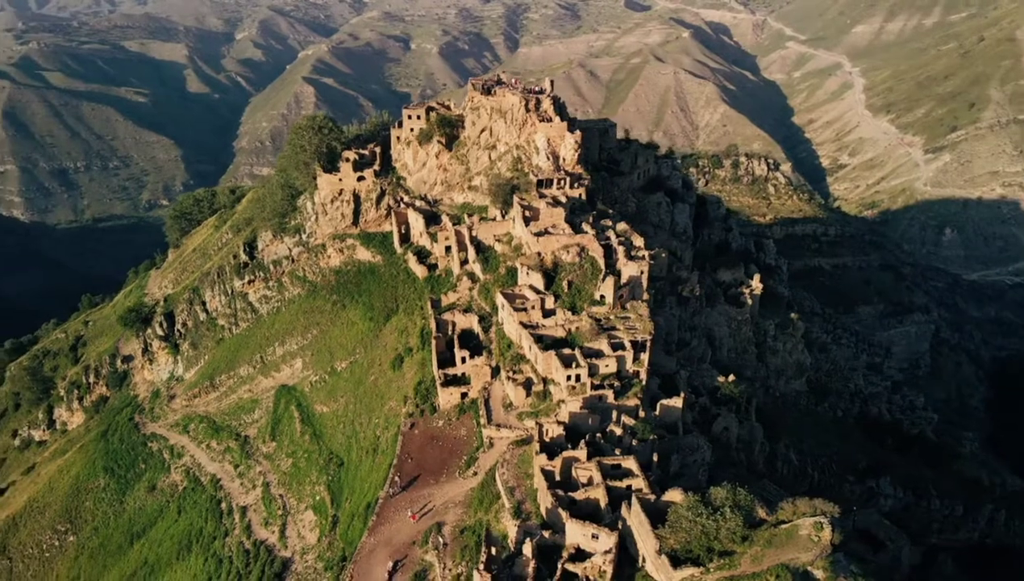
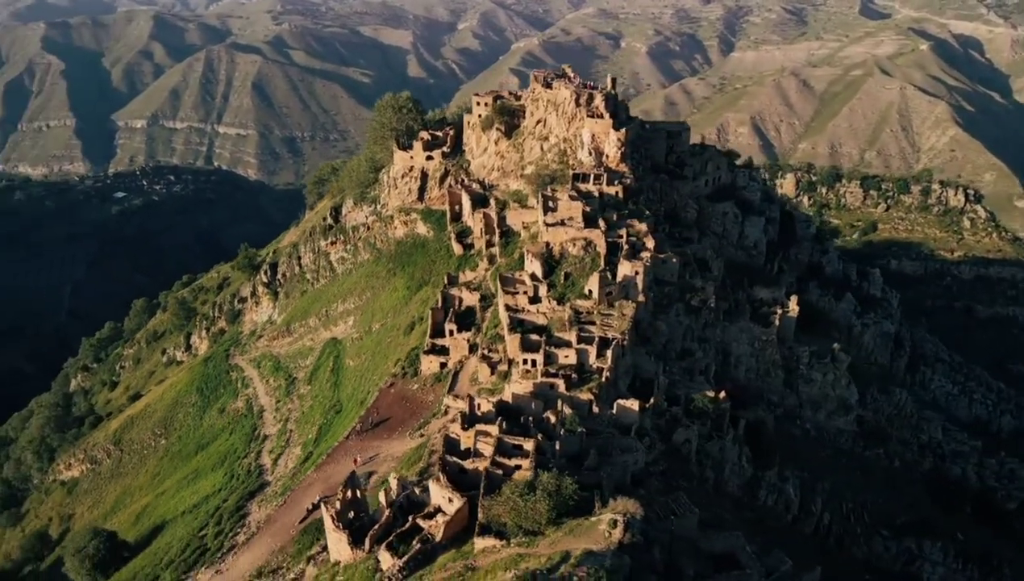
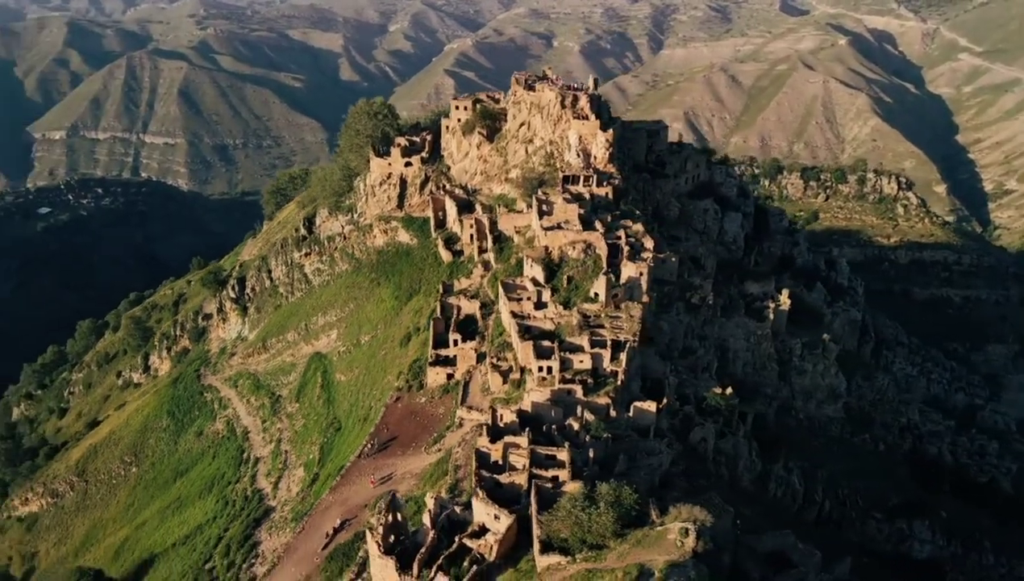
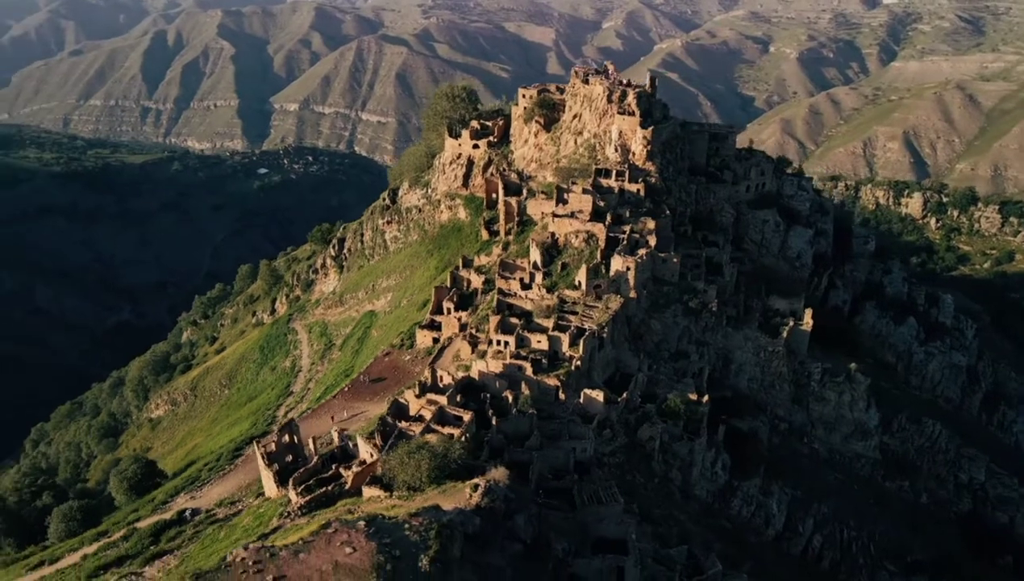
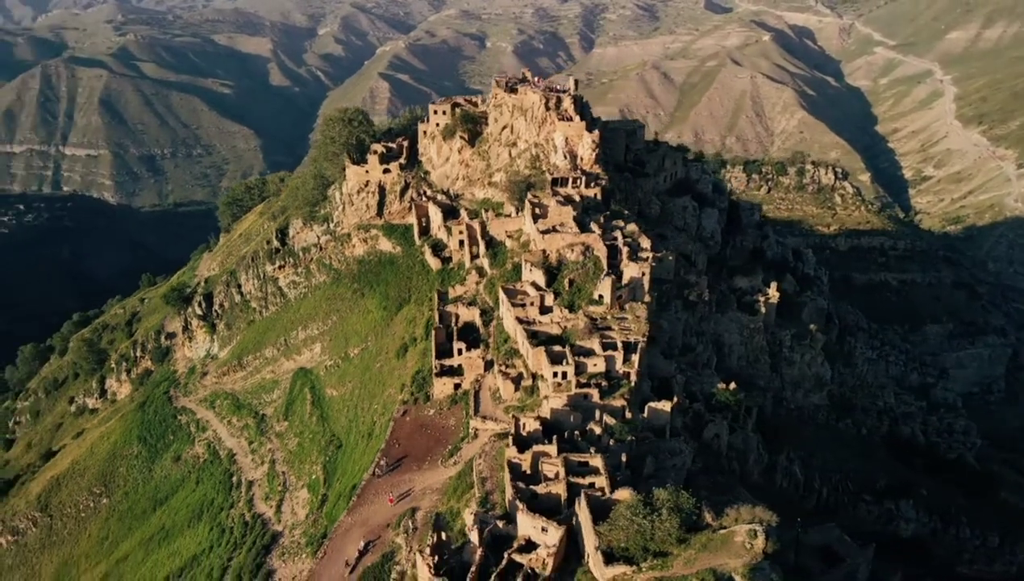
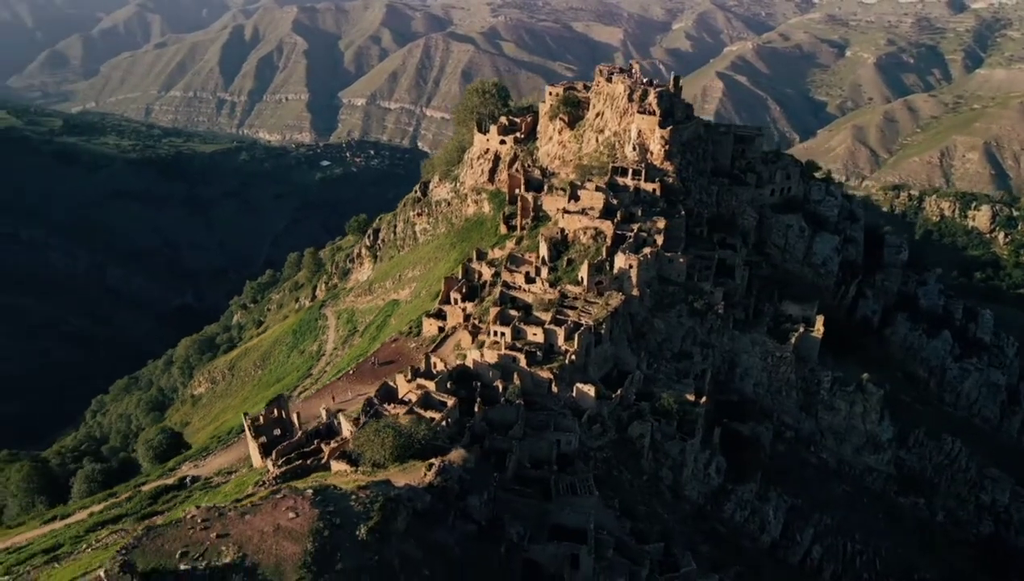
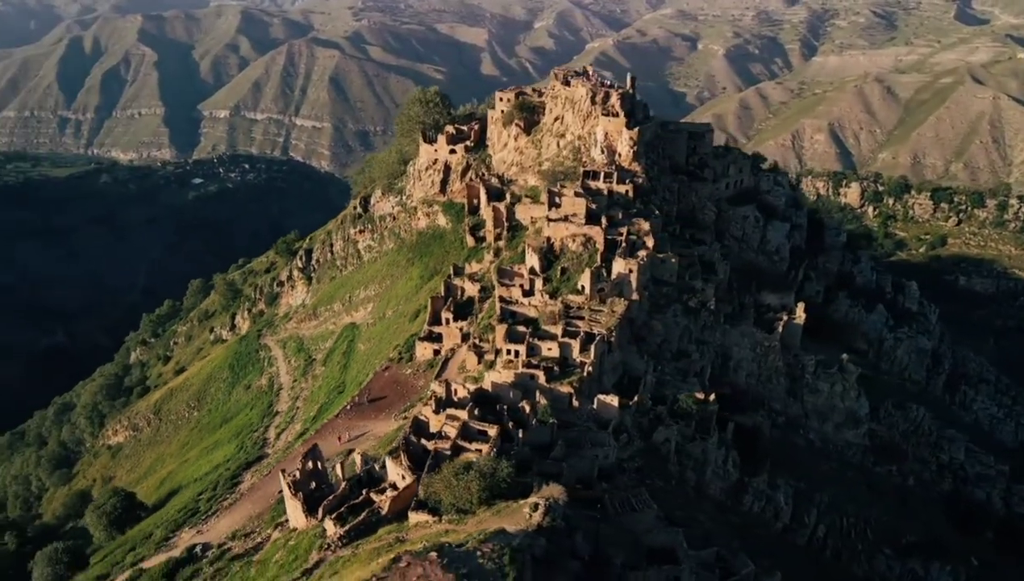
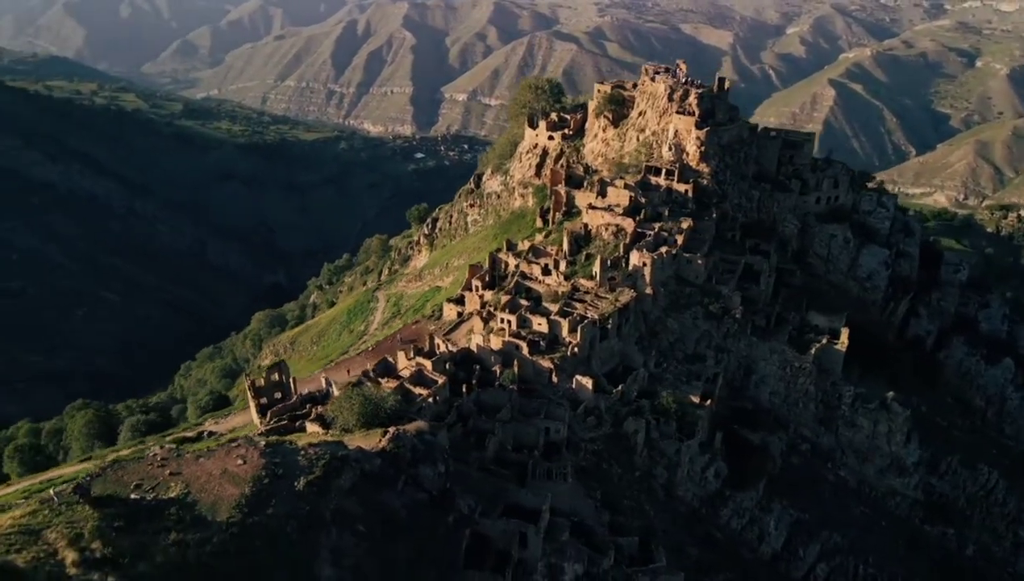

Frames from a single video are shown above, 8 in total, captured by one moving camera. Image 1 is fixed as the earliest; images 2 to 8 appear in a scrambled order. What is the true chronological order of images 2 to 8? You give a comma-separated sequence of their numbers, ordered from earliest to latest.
5, 3, 2, 7, 4, 6, 8
